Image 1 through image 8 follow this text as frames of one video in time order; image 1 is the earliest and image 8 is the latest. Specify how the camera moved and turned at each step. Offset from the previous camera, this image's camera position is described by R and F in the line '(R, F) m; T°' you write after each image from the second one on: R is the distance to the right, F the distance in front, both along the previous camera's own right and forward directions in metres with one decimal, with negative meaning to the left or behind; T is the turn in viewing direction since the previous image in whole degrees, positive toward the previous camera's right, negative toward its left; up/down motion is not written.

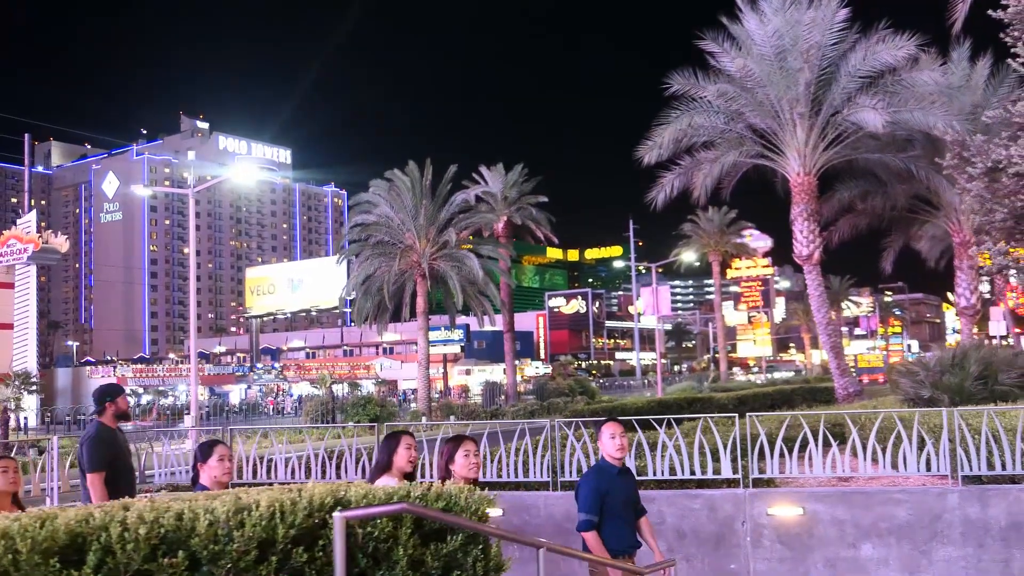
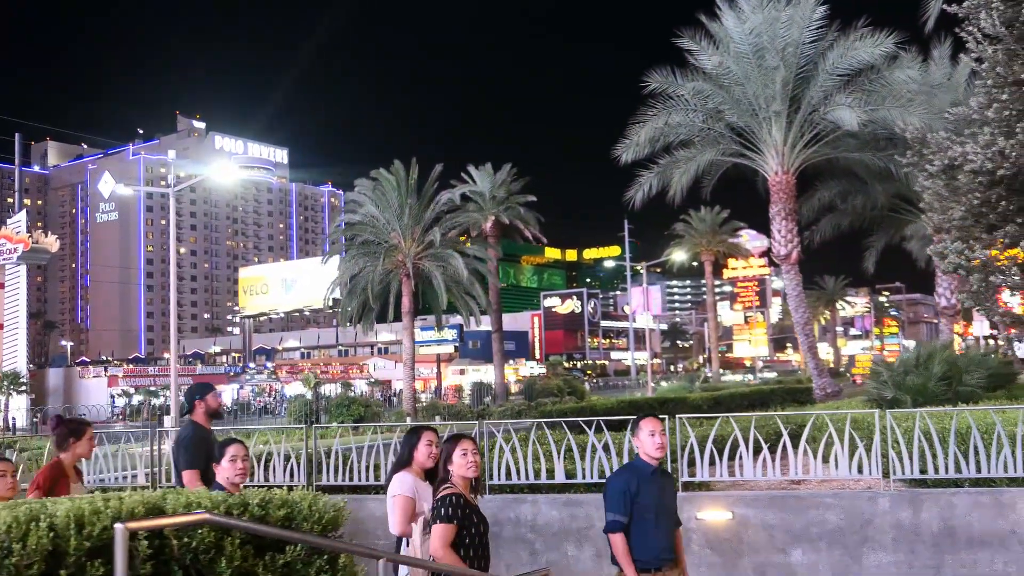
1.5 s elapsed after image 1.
(+0.6, +0.2) m; 0°
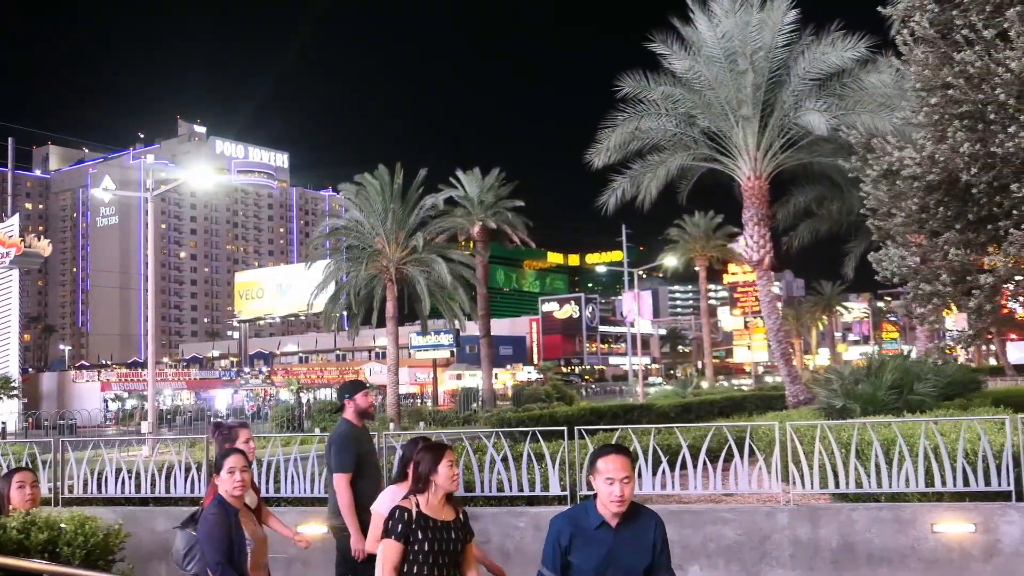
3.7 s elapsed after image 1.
(+0.9, +0.2) m; 0°
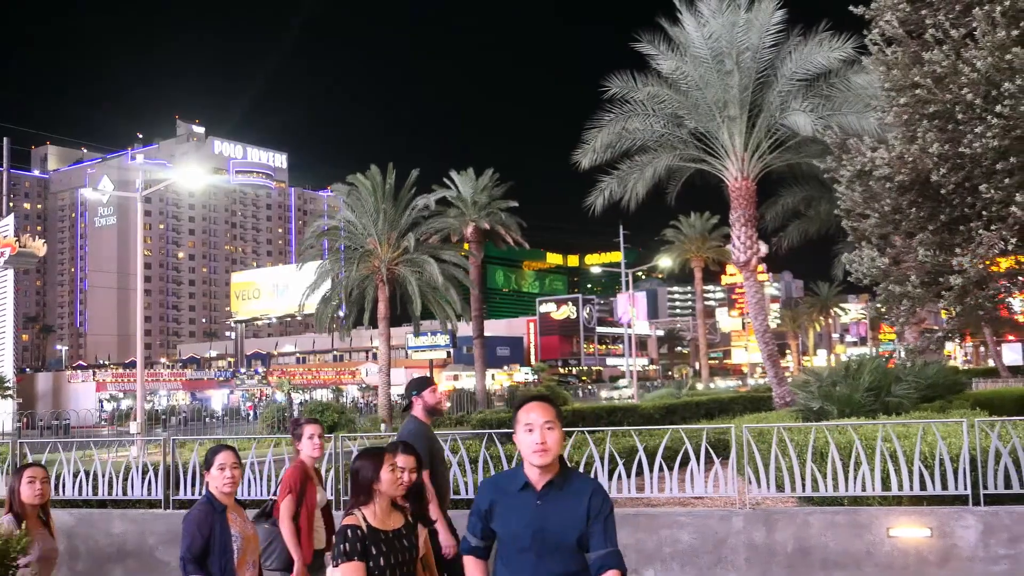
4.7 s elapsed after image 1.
(+0.3, +0.1) m; 0°
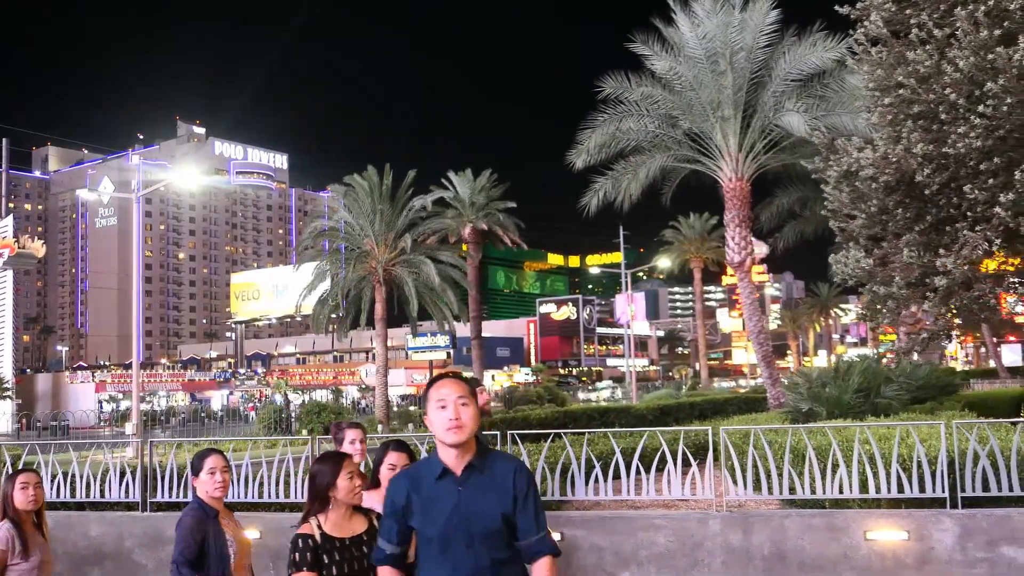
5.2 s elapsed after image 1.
(+0.2, 0.0) m; 0°
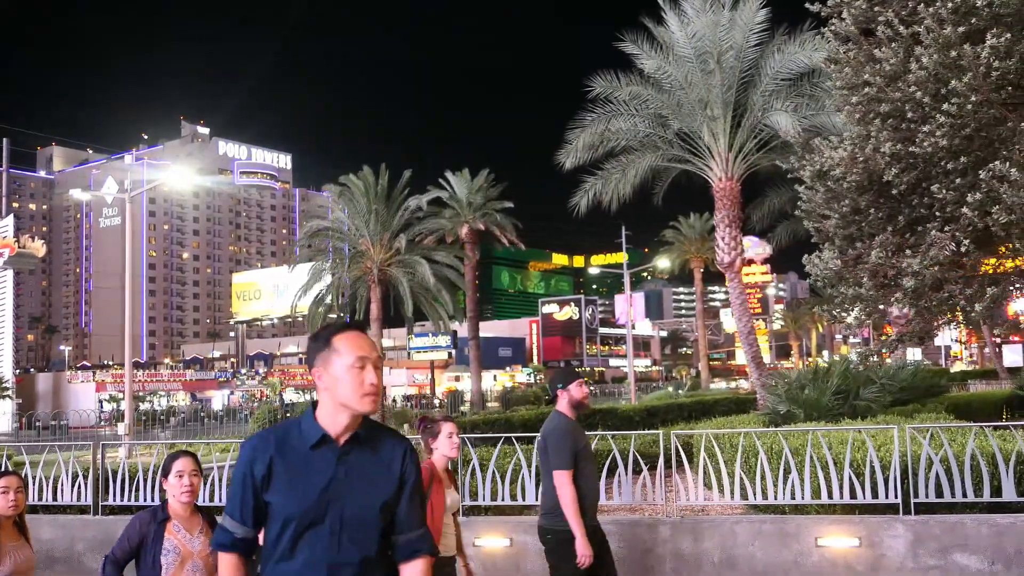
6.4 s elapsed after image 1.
(+0.4, +0.1) m; 0°
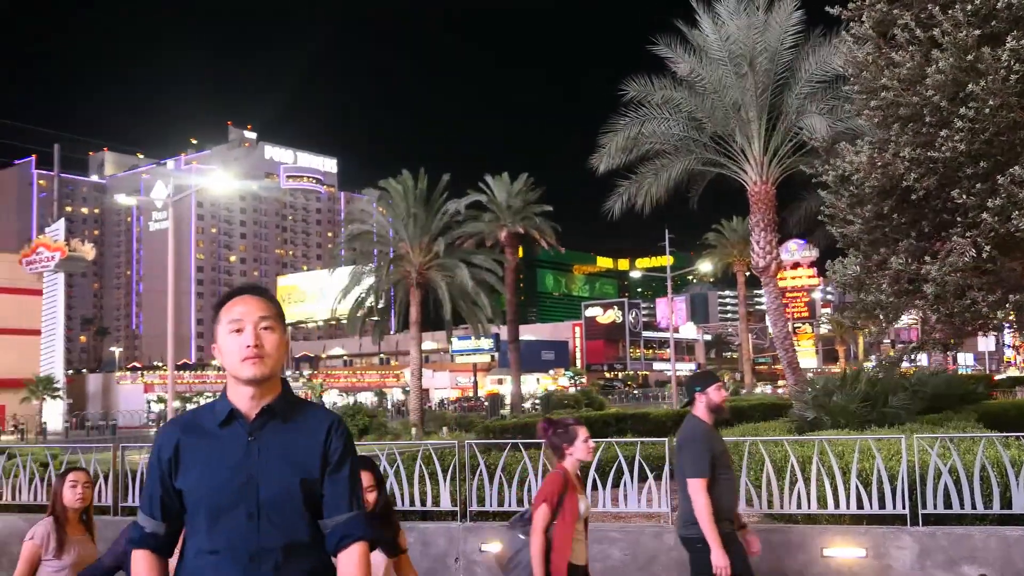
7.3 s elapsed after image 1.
(+0.3, -0.1) m; -3°
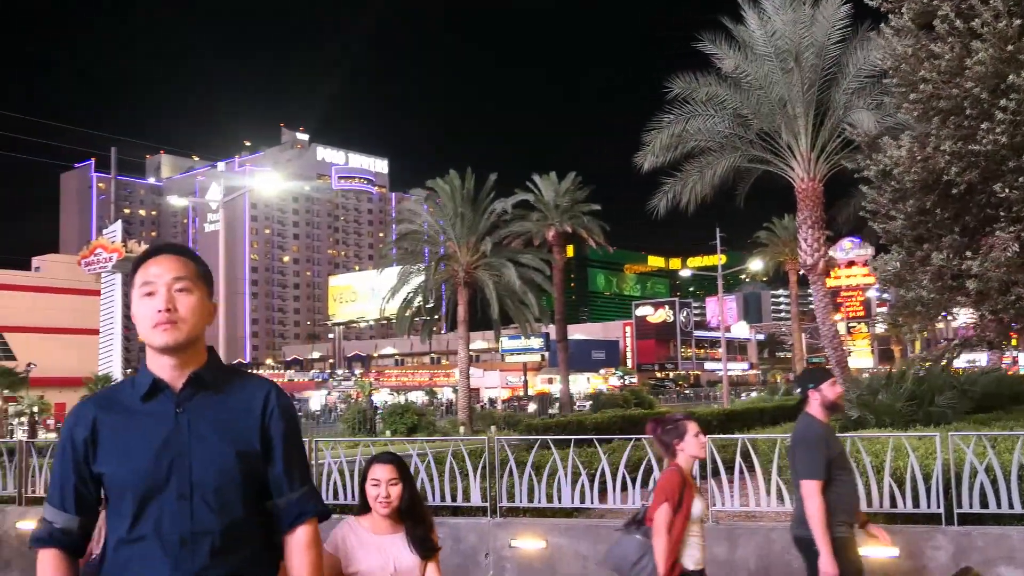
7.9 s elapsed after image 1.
(+0.2, -0.1) m; -3°
